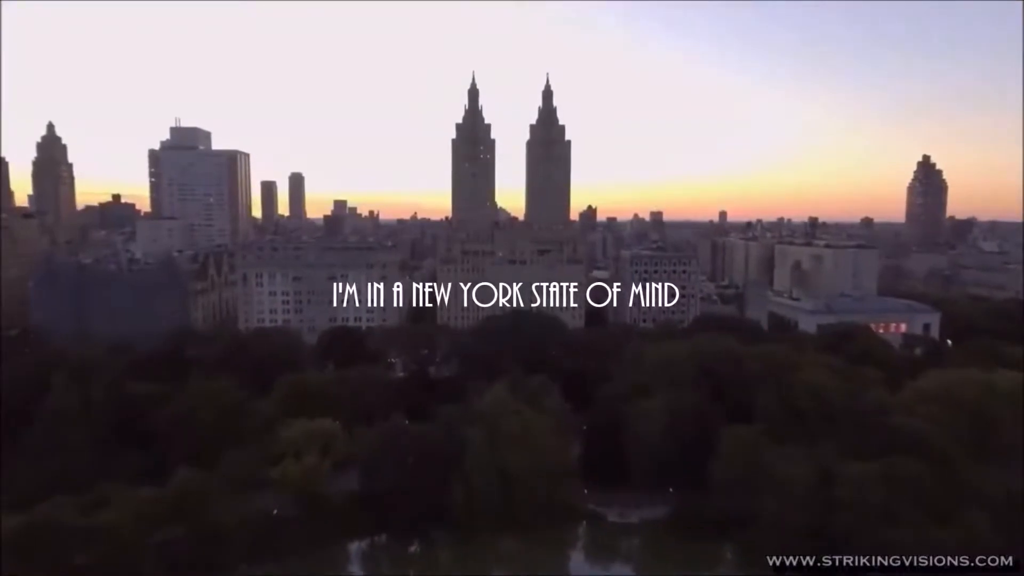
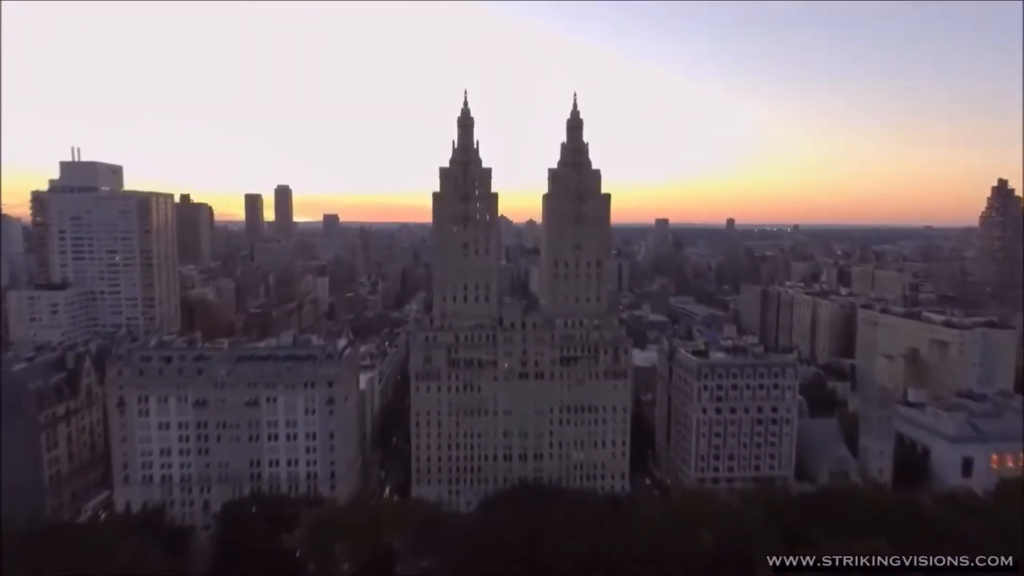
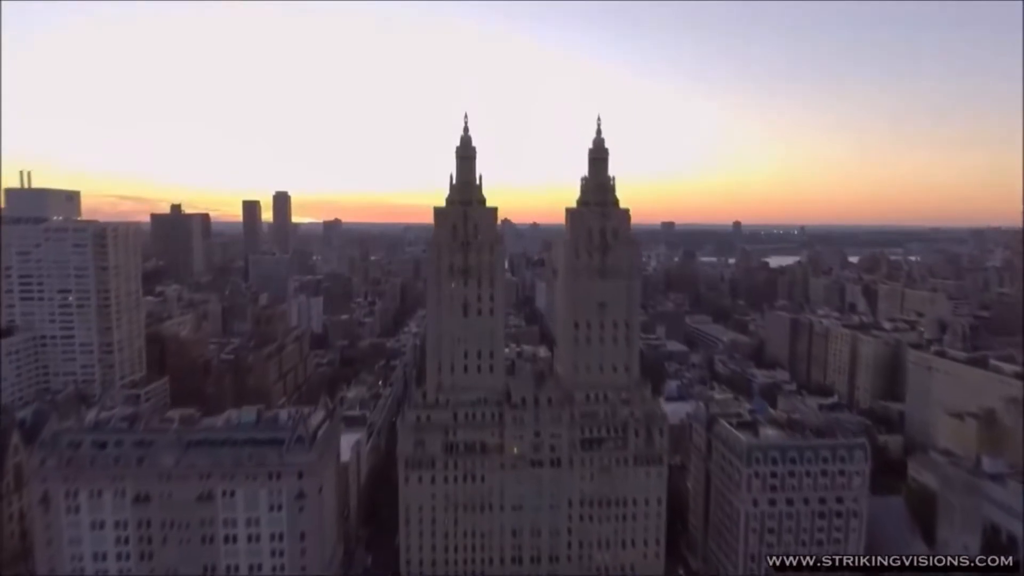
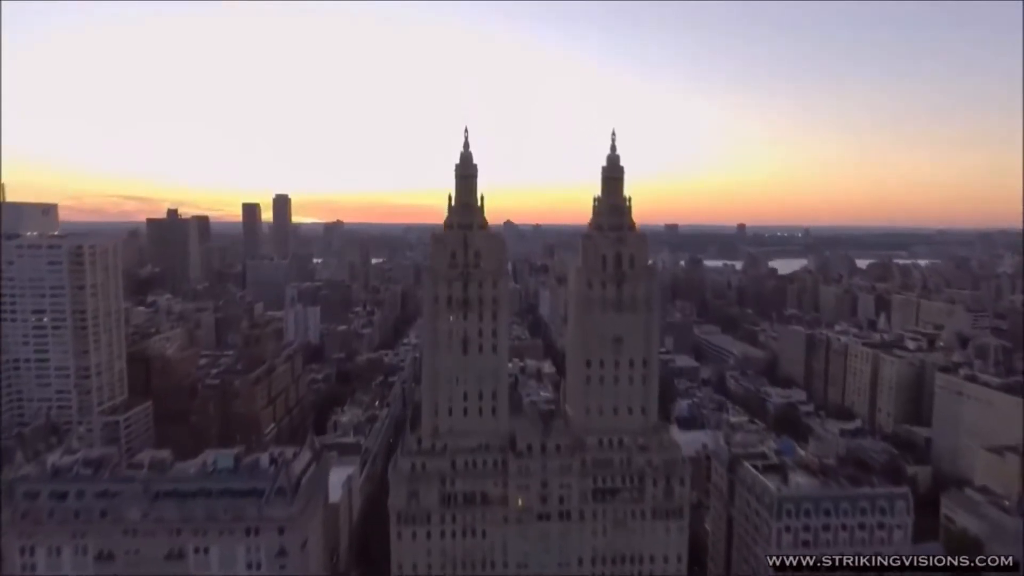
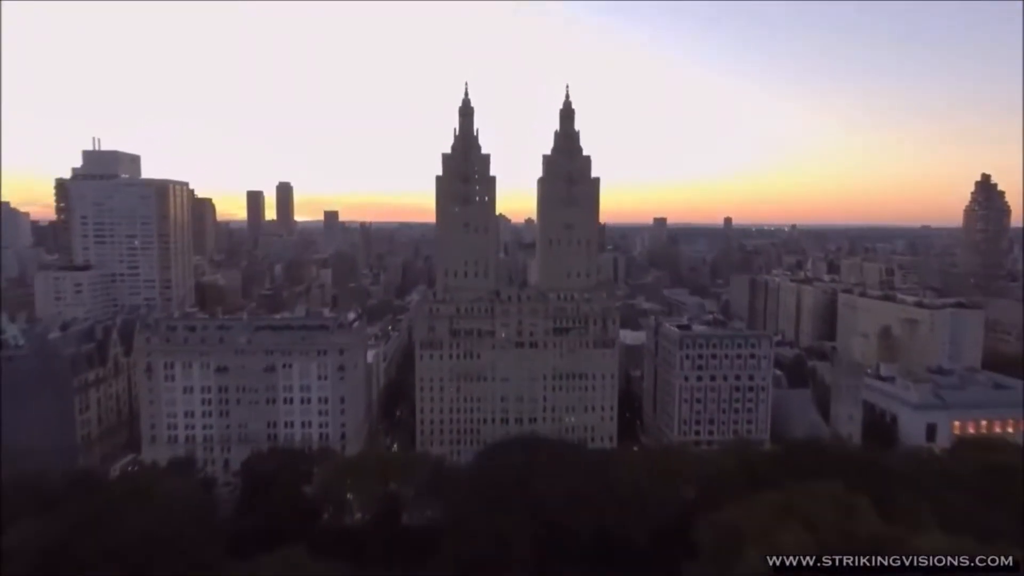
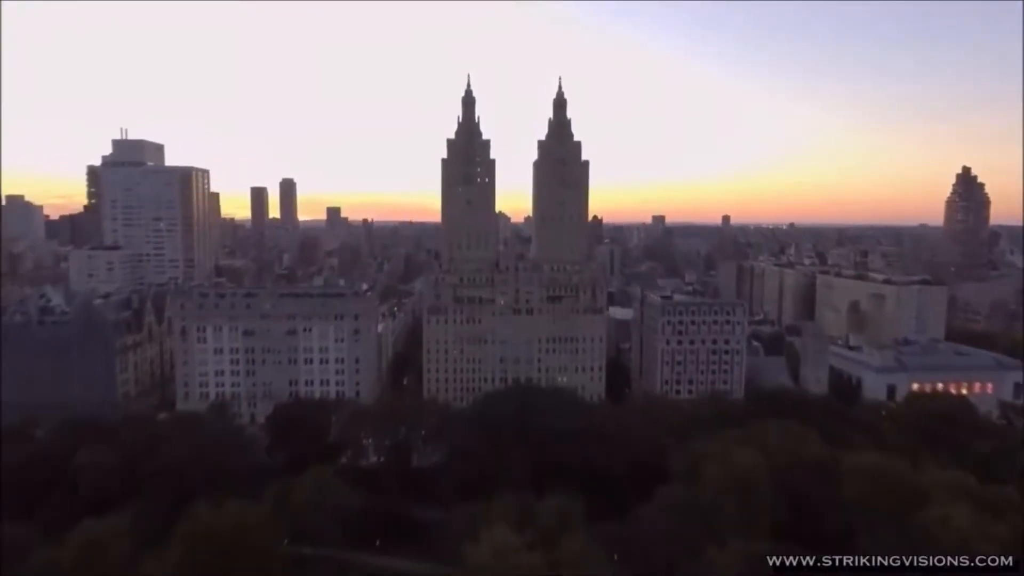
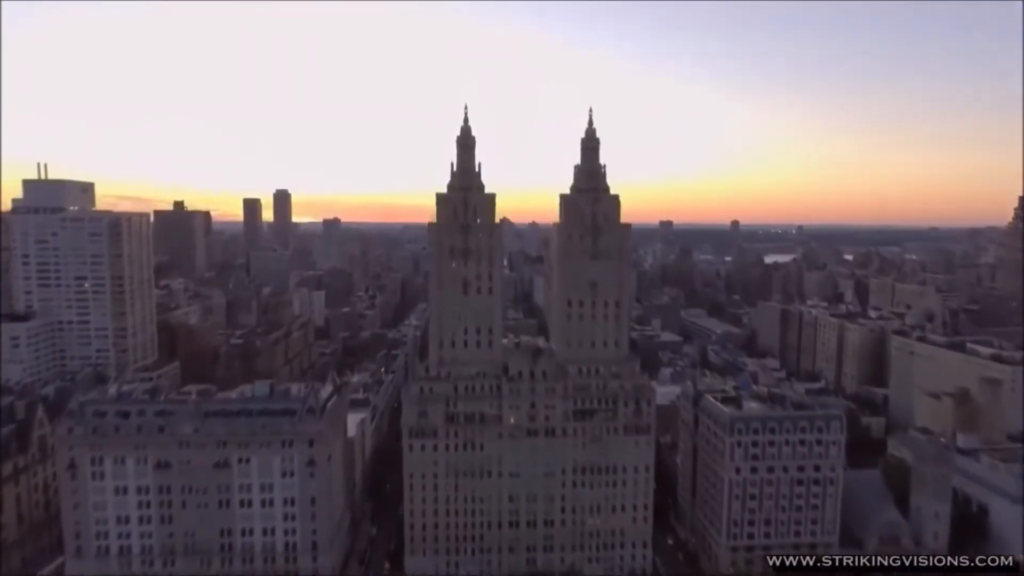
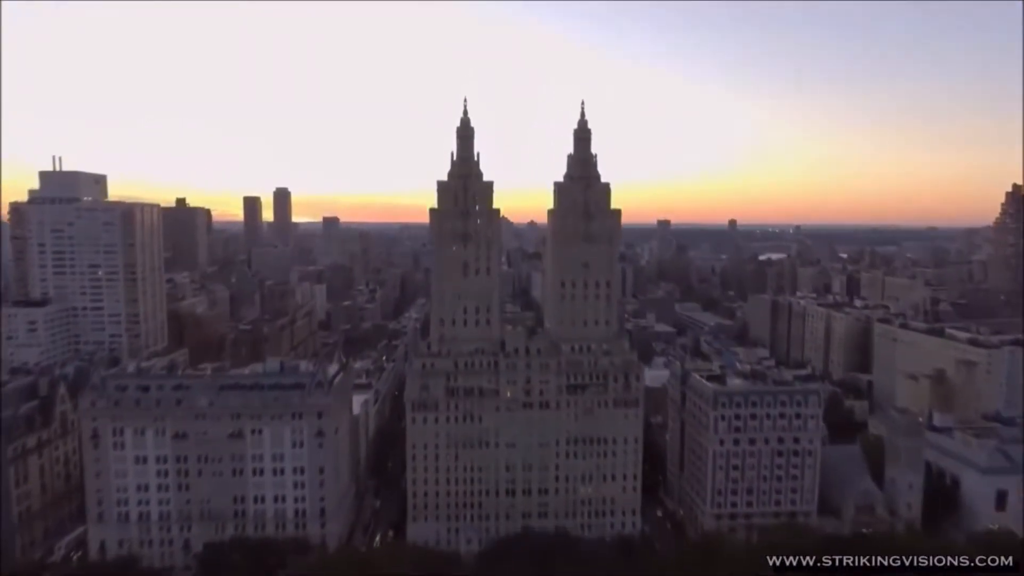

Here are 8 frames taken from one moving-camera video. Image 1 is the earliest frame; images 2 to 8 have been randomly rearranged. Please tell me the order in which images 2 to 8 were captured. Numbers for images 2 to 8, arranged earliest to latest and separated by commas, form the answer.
6, 5, 2, 8, 7, 3, 4
